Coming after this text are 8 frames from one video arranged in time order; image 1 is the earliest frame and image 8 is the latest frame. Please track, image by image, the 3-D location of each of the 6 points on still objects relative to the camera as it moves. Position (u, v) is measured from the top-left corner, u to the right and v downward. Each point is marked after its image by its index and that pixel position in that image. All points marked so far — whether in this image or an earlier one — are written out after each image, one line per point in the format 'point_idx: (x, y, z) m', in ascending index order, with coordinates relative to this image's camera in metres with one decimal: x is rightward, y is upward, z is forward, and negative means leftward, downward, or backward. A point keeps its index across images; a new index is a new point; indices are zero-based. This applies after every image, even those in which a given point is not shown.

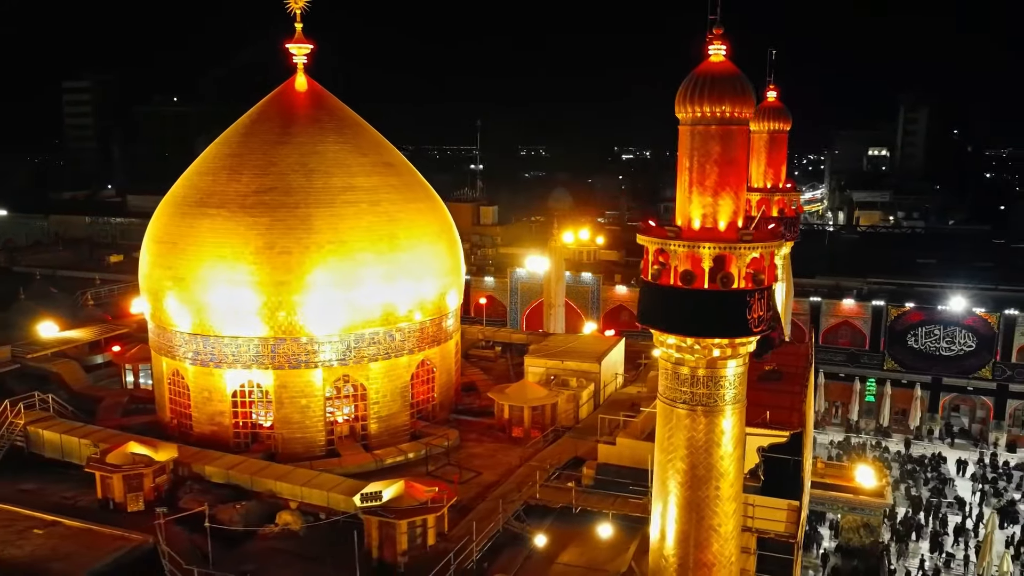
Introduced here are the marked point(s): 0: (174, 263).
0: (-4.2, +0.3, +10.7) m
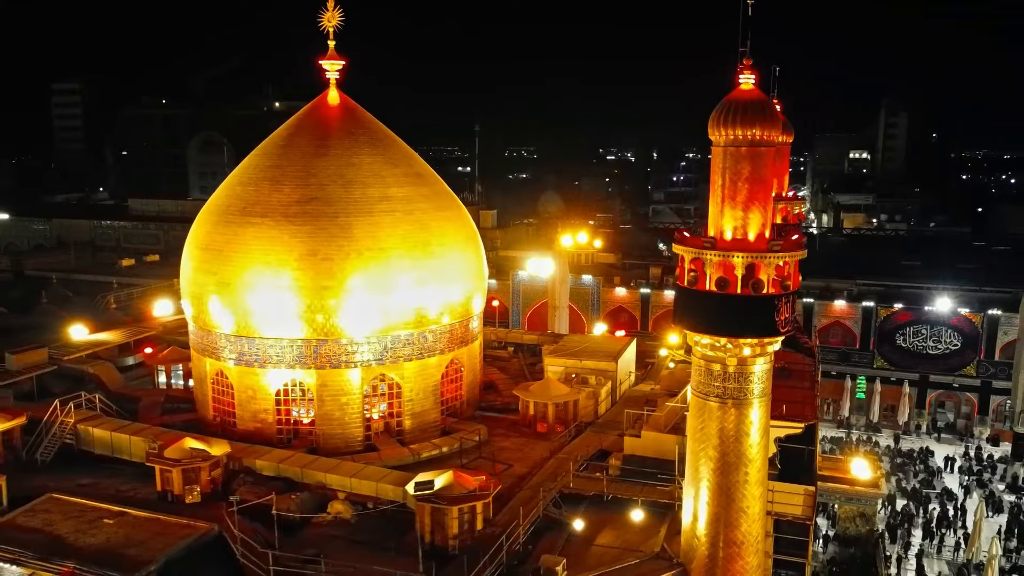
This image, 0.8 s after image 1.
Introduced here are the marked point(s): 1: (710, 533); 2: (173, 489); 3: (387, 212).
0: (-3.9, +0.2, +11.3) m
1: (+1.8, -2.3, +7.8) m
2: (-3.9, -2.3, +9.6) m
3: (-1.7, +1.0, +11.3) m
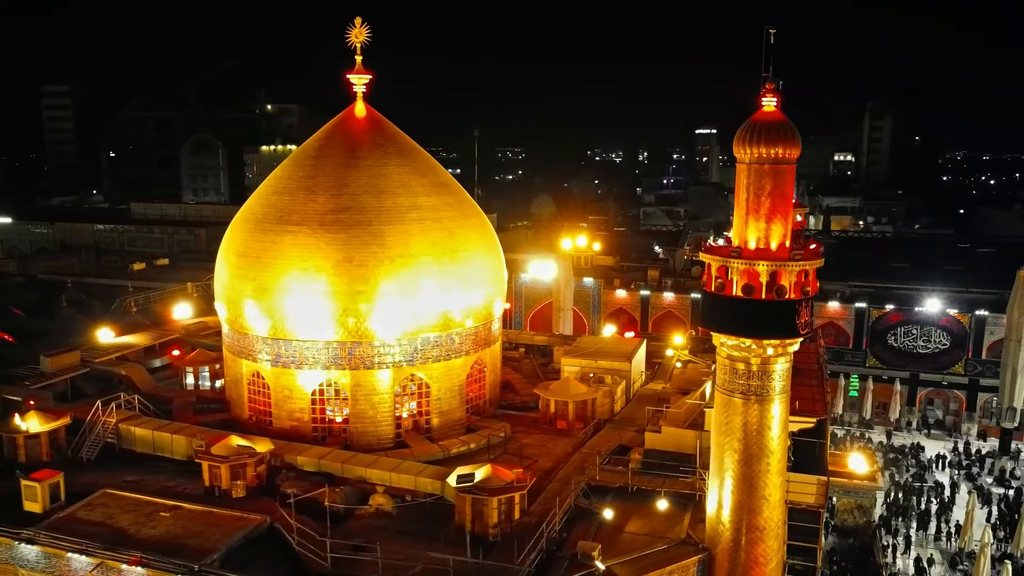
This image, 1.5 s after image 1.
0: (-3.6, +0.2, +11.8) m
1: (+2.2, -2.4, +8.5) m
2: (-3.5, -2.4, +10.2) m
3: (-1.4, +1.0, +11.9) m
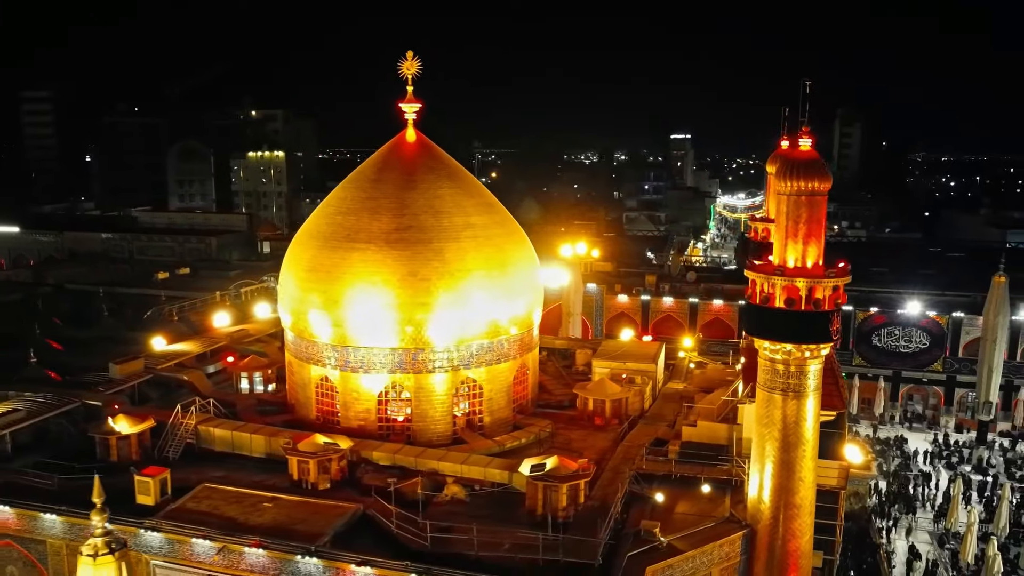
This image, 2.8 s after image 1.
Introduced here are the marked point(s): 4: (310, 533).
0: (-2.9, 0.0, +13.0) m
1: (+3.1, -2.5, +9.9) m
2: (-2.7, -2.6, +11.3) m
3: (-0.7, +0.8, +13.1) m
4: (-2.4, -2.8, +9.8) m
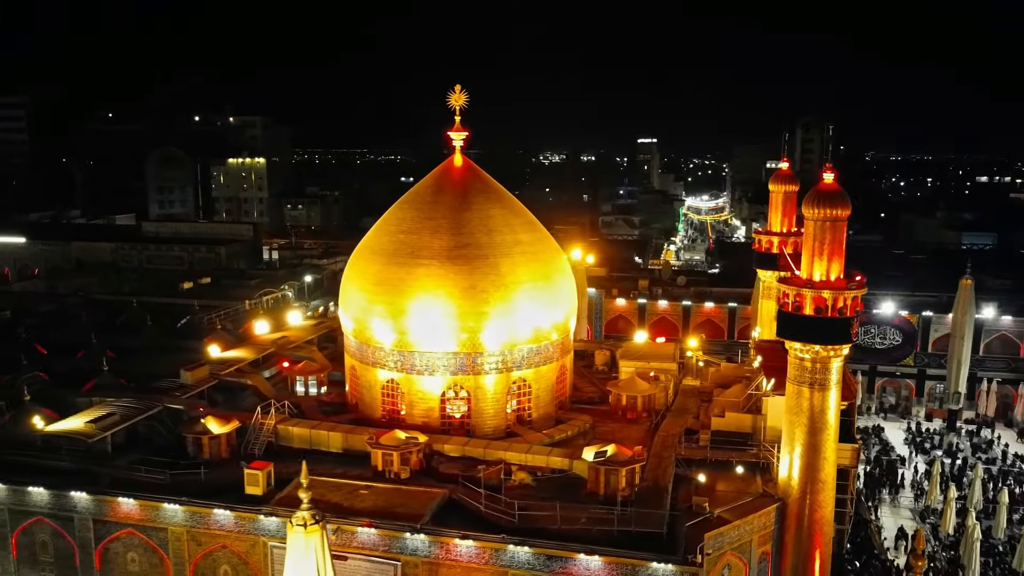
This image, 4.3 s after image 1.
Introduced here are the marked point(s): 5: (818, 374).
0: (-2.1, -0.2, +14.5) m
1: (+4.0, -2.6, +11.7) m
2: (-1.8, -2.8, +12.8) m
3: (+0.1, +0.6, +14.7) m
4: (-1.4, -3.0, +11.3) m
5: (+4.2, -1.2, +11.4) m
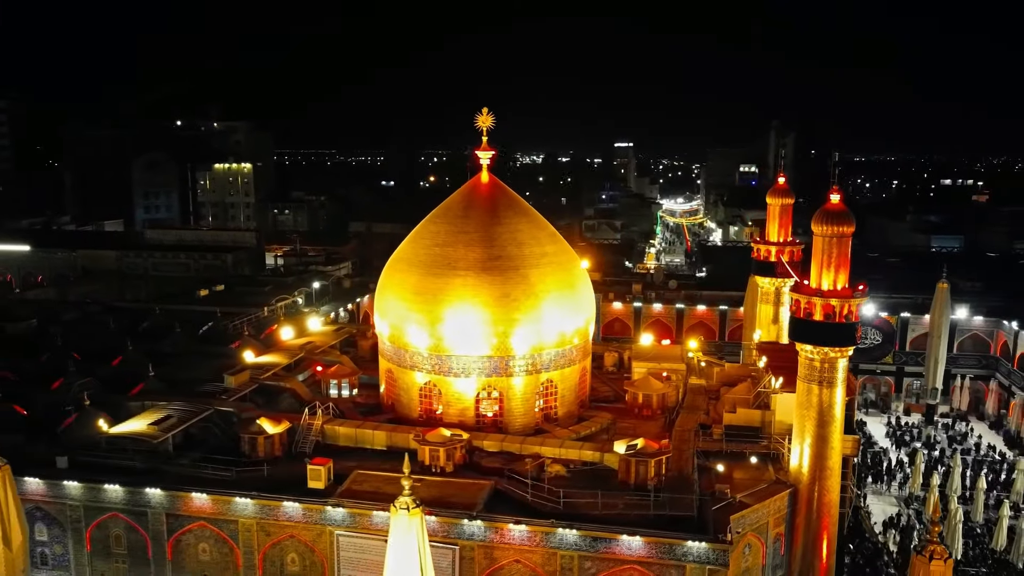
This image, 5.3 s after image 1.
0: (-1.5, -0.4, +15.7) m
1: (+4.7, -2.8, +13.1) m
2: (-1.2, -2.9, +14.0) m
3: (+0.6, +0.4, +16.0) m
4: (-0.7, -3.2, +12.5) m
5: (+4.8, -1.3, +12.9) m
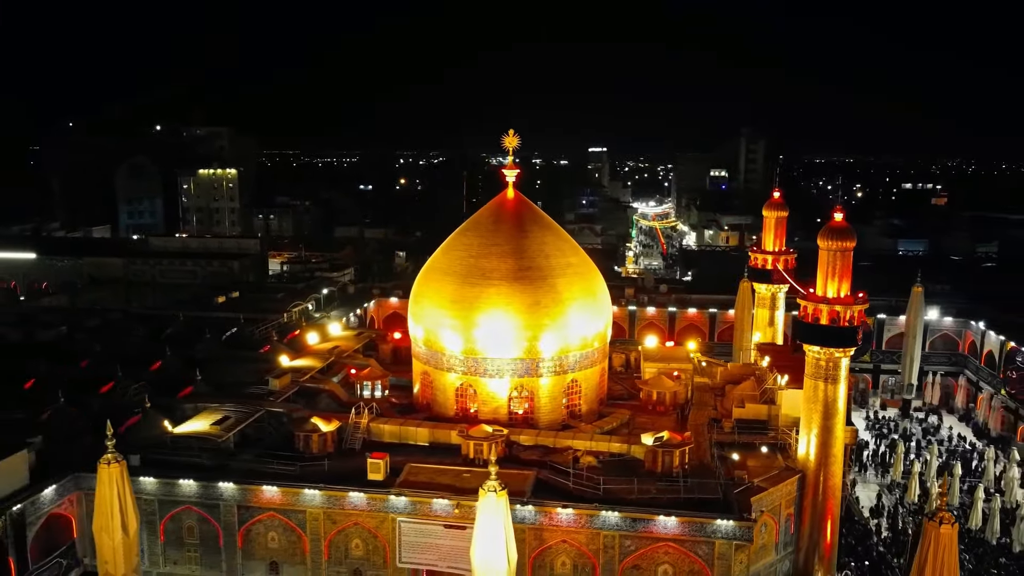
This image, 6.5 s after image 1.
0: (-1.0, -0.5, +17.1) m
1: (+5.4, -2.9, +14.8) m
2: (-0.6, -3.1, +15.4) m
3: (+1.2, +0.3, +17.5) m
4: (0.0, -3.4, +14.0) m
5: (+5.5, -1.4, +14.5) m
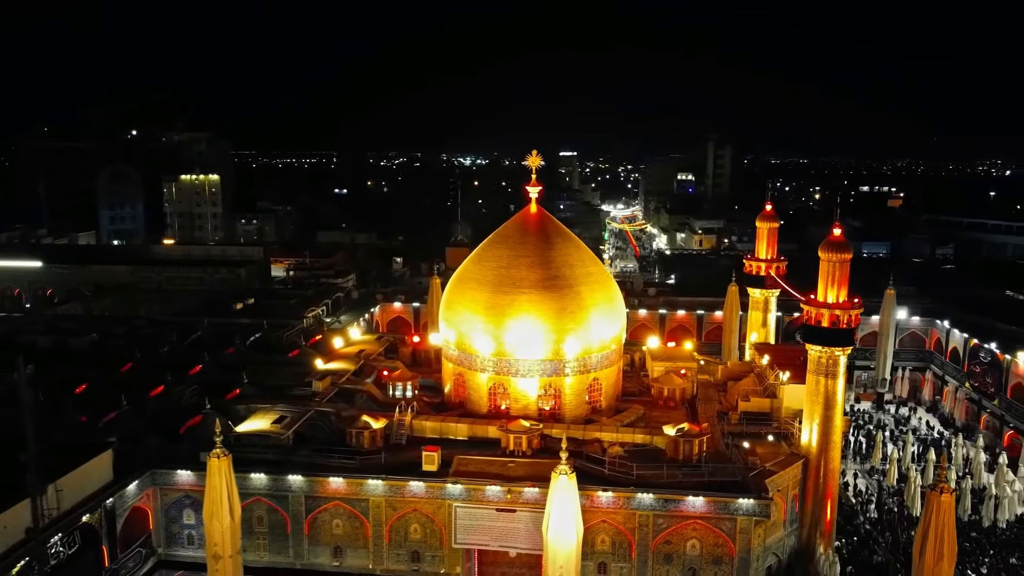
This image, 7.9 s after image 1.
0: (-0.3, -0.7, +18.8) m
1: (+6.1, -3.0, +16.7) m
2: (+0.2, -3.3, +17.1) m
3: (+1.8, +0.1, +19.2) m
4: (+0.8, -3.5, +15.7) m
5: (+6.3, -1.6, +16.5) m
